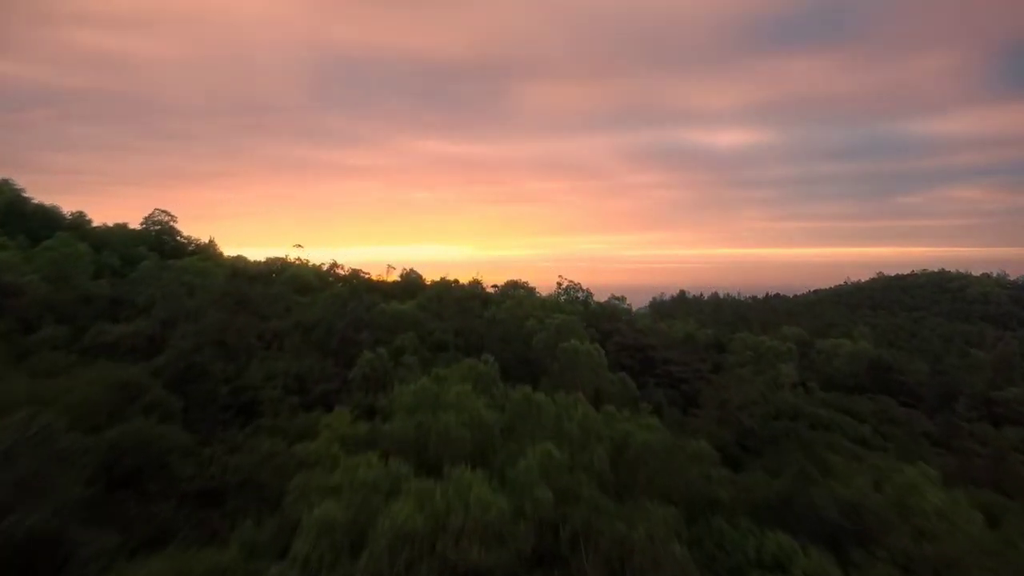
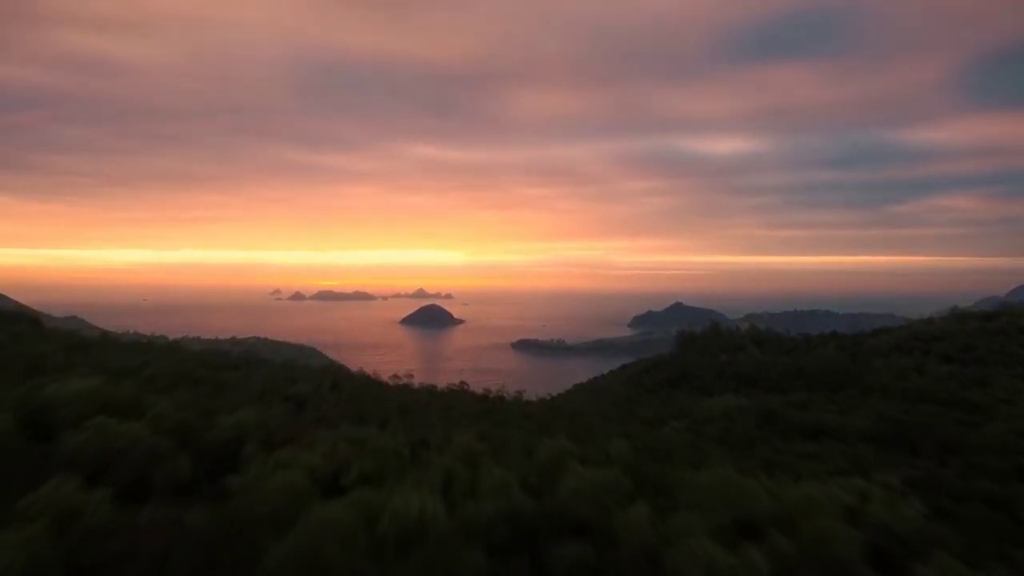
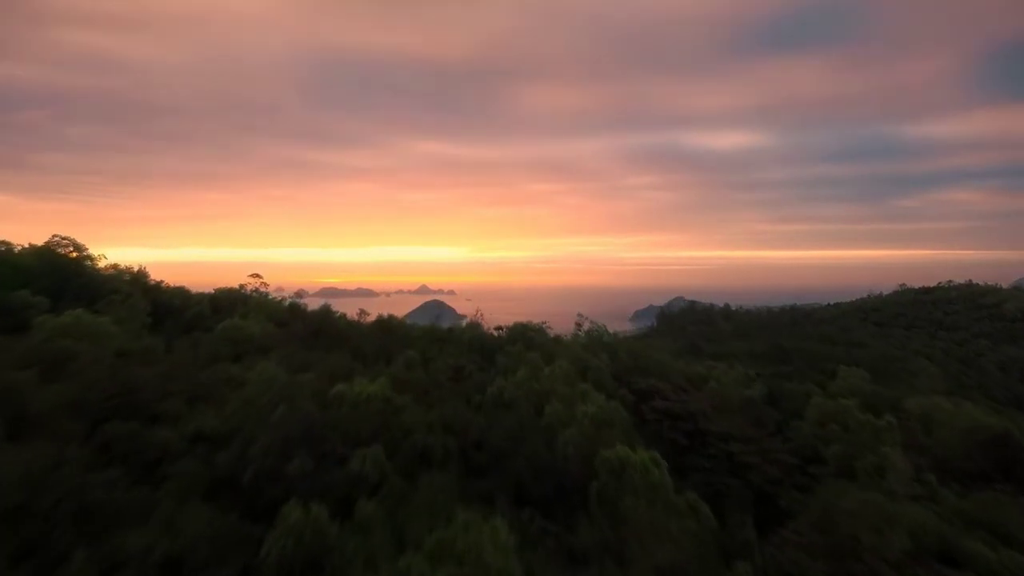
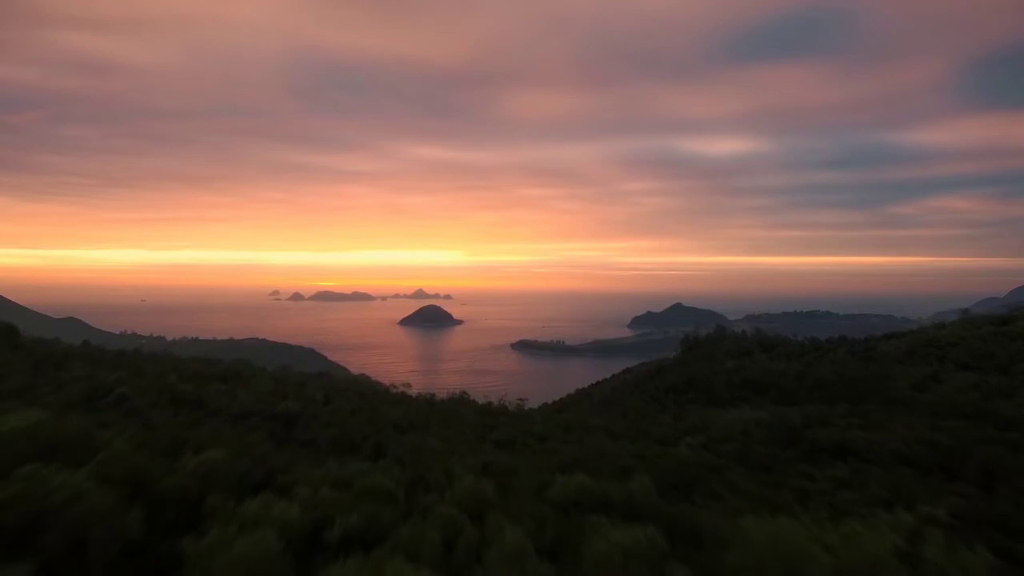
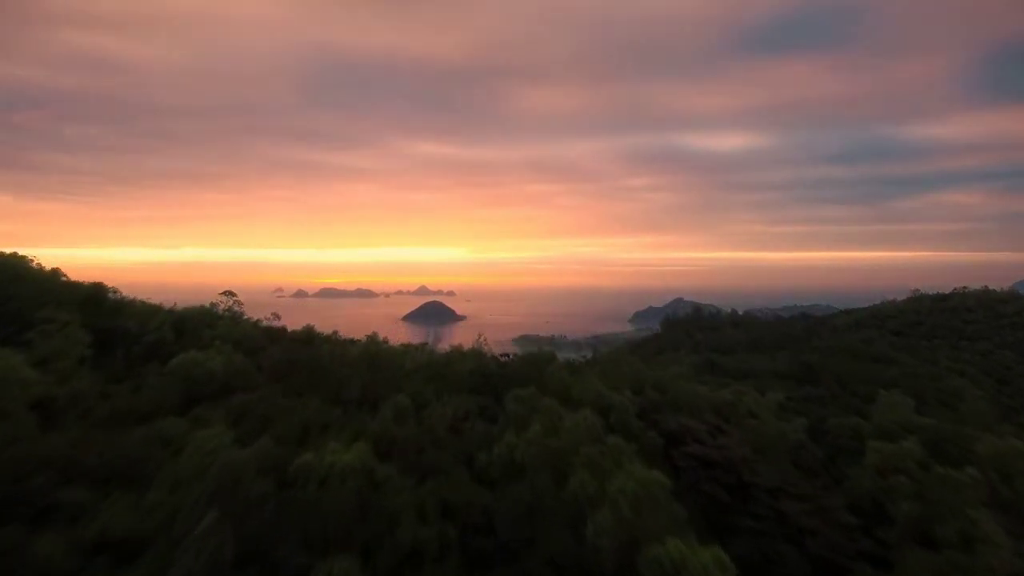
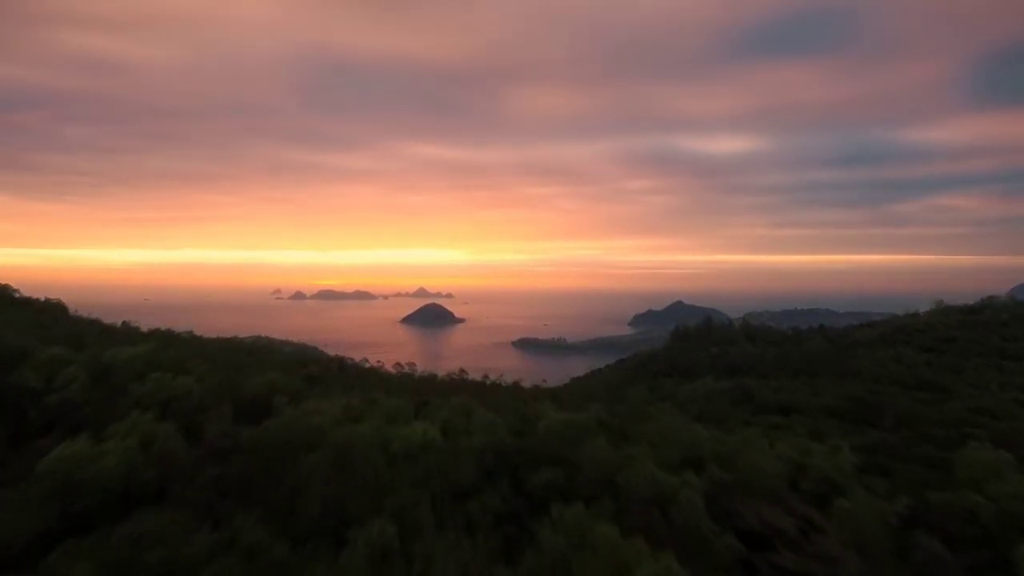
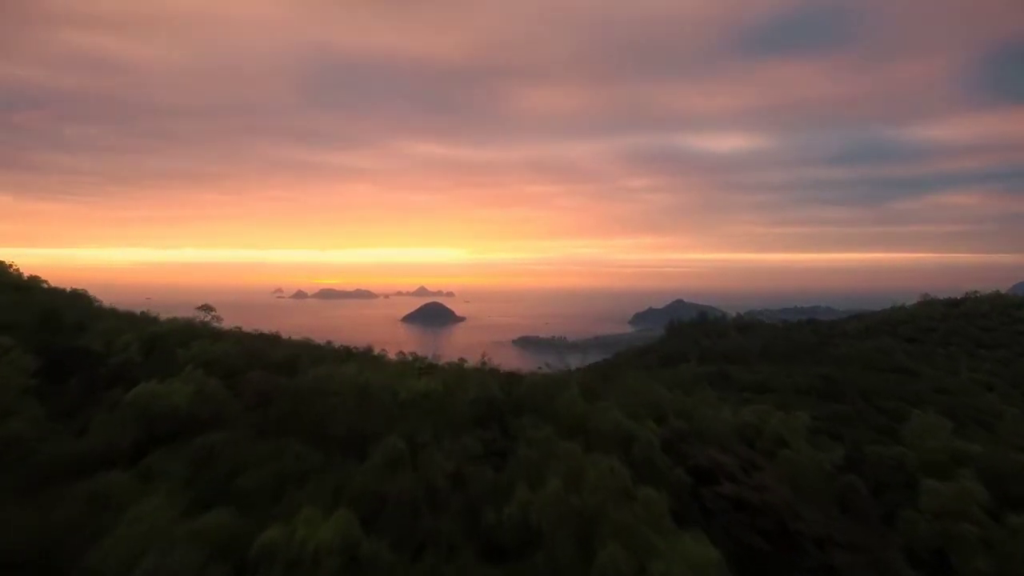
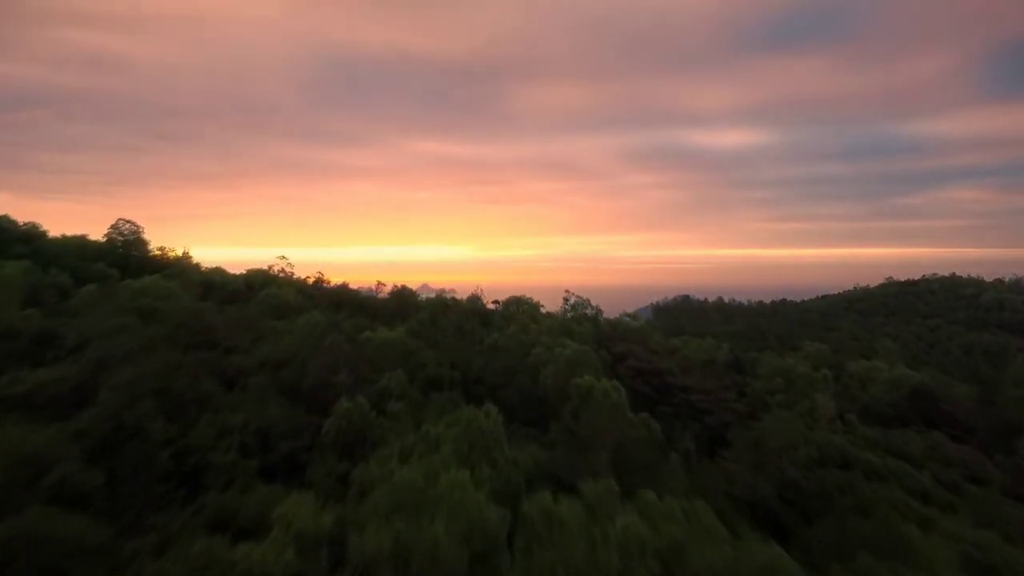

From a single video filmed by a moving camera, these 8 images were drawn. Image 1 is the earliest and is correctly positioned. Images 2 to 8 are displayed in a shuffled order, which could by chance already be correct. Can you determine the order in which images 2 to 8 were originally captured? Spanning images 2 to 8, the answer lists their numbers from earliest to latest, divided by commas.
8, 3, 5, 7, 6, 2, 4
